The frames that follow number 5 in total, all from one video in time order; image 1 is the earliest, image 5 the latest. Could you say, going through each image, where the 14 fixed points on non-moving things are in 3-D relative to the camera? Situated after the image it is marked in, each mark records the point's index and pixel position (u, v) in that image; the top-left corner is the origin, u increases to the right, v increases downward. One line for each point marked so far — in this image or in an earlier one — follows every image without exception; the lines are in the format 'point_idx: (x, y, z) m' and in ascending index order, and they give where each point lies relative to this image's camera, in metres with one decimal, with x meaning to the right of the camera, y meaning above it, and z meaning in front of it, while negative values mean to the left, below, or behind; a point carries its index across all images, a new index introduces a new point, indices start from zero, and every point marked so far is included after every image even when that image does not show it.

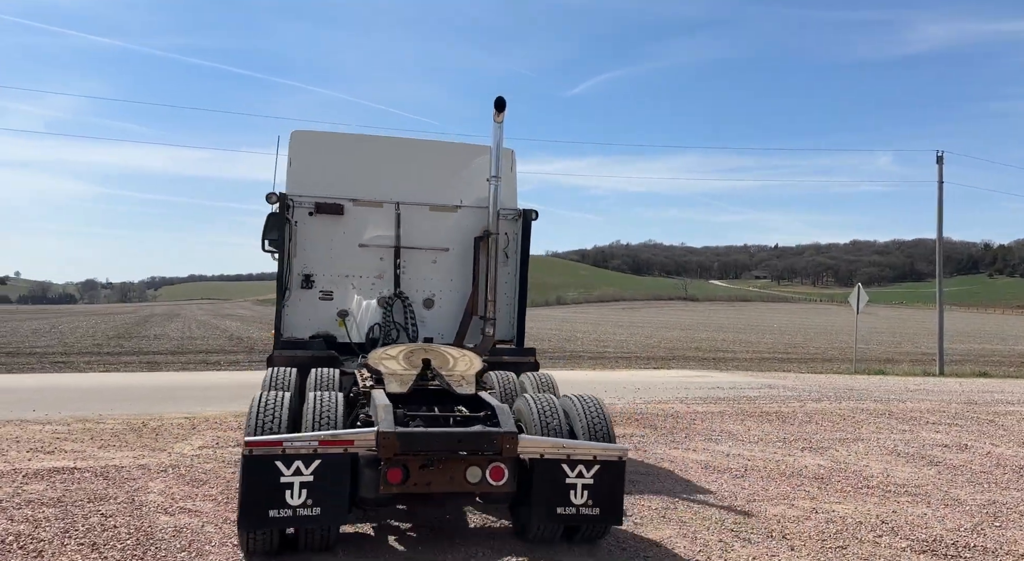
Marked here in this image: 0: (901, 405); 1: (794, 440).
0: (+7.8, -2.4, +15.9) m
1: (+3.4, -1.9, +9.7) m
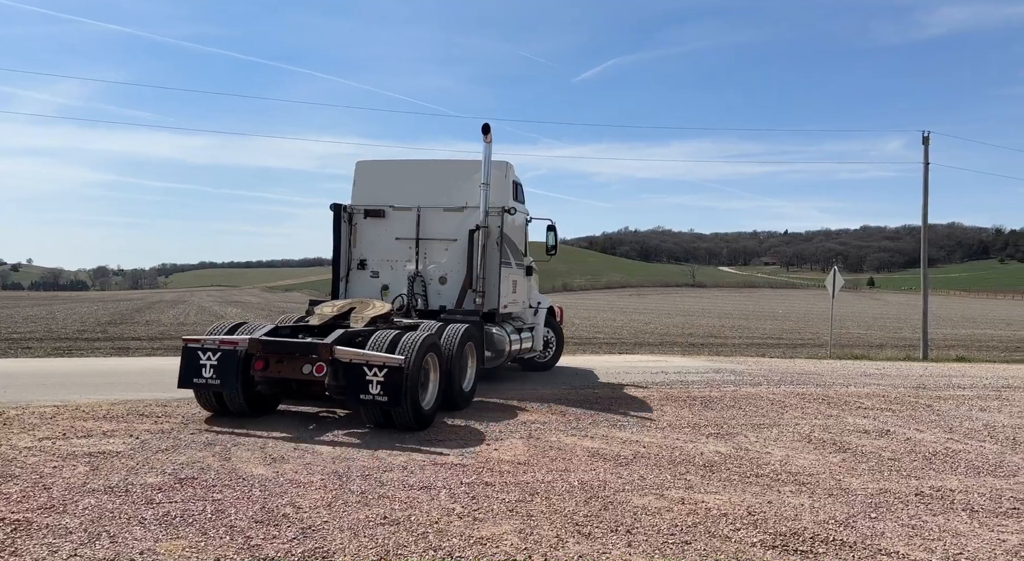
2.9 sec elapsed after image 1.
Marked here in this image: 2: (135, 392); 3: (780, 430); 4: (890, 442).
0: (+6.5, -2.1, +15.7) m
1: (+2.2, -1.7, +9.3) m
2: (-4.4, -1.3, +9.5) m
3: (+3.1, -1.7, +9.5) m
4: (+4.3, -1.8, +9.2) m
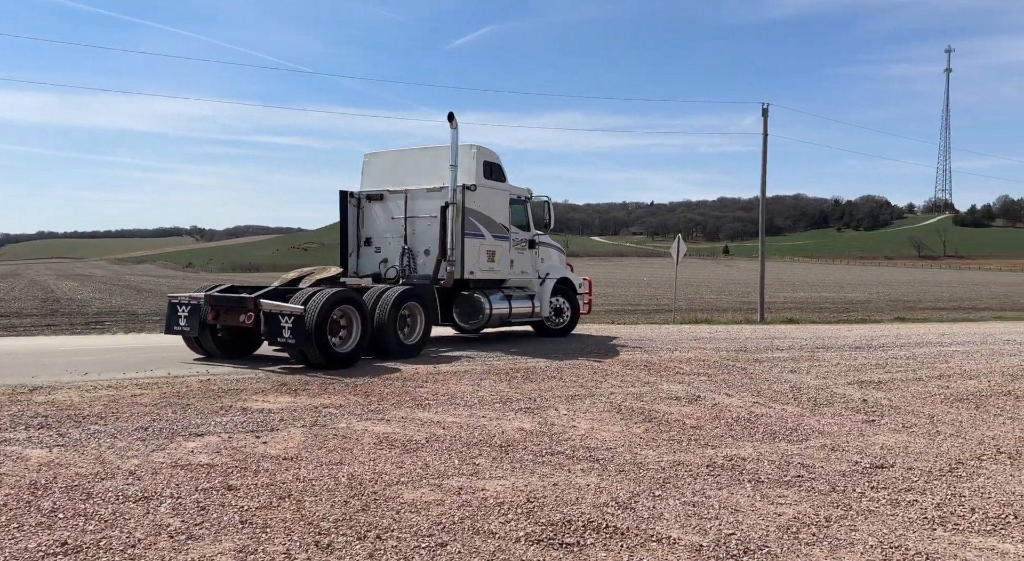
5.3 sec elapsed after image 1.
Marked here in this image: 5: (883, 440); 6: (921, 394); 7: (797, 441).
0: (+3.2, -1.4, +16.0) m
1: (+0.1, -1.3, +9.0) m
2: (-6.5, -1.0, +8.0) m
3: (+0.9, -1.4, +9.3) m
4: (+2.1, -1.5, +9.2) m
5: (+3.7, -1.6, +8.1) m
6: (+5.9, -1.6, +11.8) m
7: (+2.7, -1.5, +7.8) m
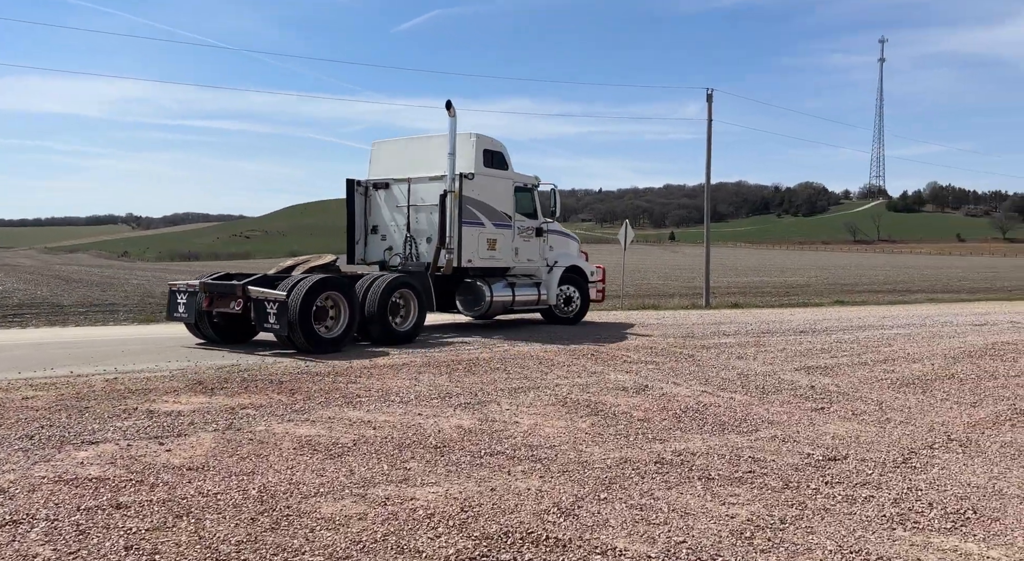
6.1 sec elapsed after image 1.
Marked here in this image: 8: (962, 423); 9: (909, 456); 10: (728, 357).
0: (+2.1, -1.2, +15.7) m
1: (-0.6, -1.2, +8.5) m
2: (-7.0, -1.0, +7.1) m
3: (+0.3, -1.2, +8.9) m
4: (+1.4, -1.3, +8.9) m
5: (+3.1, -1.4, +7.9) m
6: (+5.1, -1.4, +11.7) m
7: (+2.2, -1.4, +7.5) m
8: (+4.7, -1.5, +8.5) m
9: (+3.3, -1.5, +6.8) m
10: (+3.6, -1.3, +13.5) m
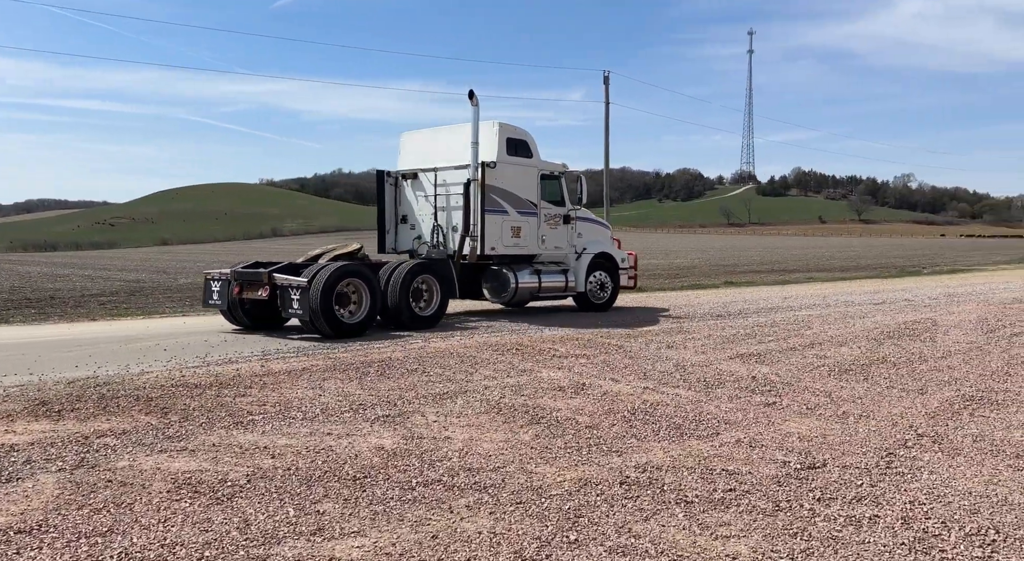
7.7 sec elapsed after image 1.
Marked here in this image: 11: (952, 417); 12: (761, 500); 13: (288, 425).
0: (+0.6, -0.9, +14.8) m
1: (-1.2, -1.1, +7.3) m
2: (-7.5, -1.0, +5.2) m
3: (-0.5, -1.1, +7.8) m
4: (+0.7, -1.2, +8.0) m
5: (+2.5, -1.3, +7.2) m
6: (+4.0, -1.2, +11.1) m
7: (+1.6, -1.3, +6.7) m
8: (+4.0, -1.3, +7.9) m
9: (+2.8, -1.3, +6.1) m
10: (+2.3, -1.0, +12.8) m
11: (+4.2, -1.3, +7.8) m
12: (+1.5, -1.3, +5.0) m
13: (-1.7, -1.1, +6.3) m
